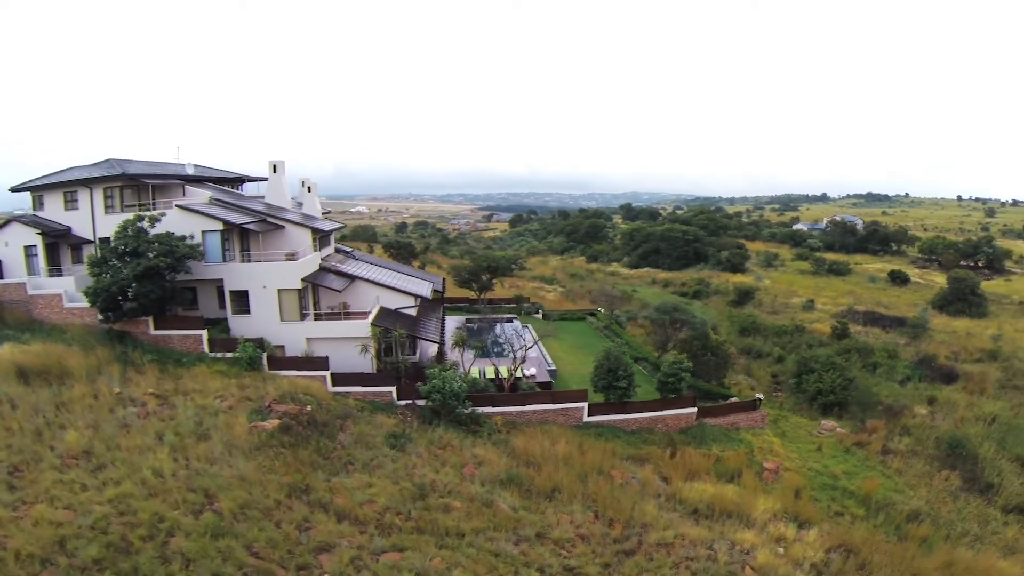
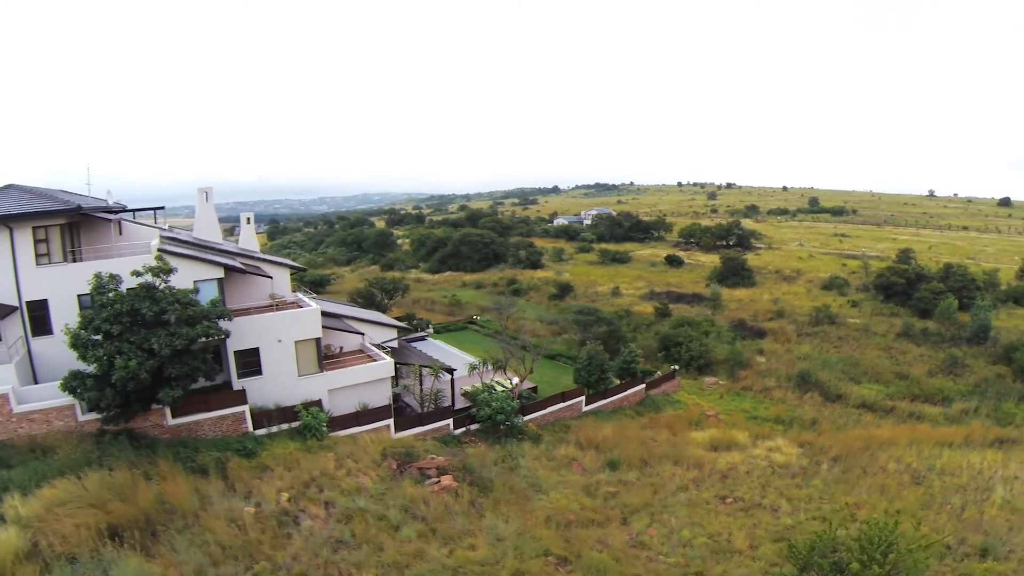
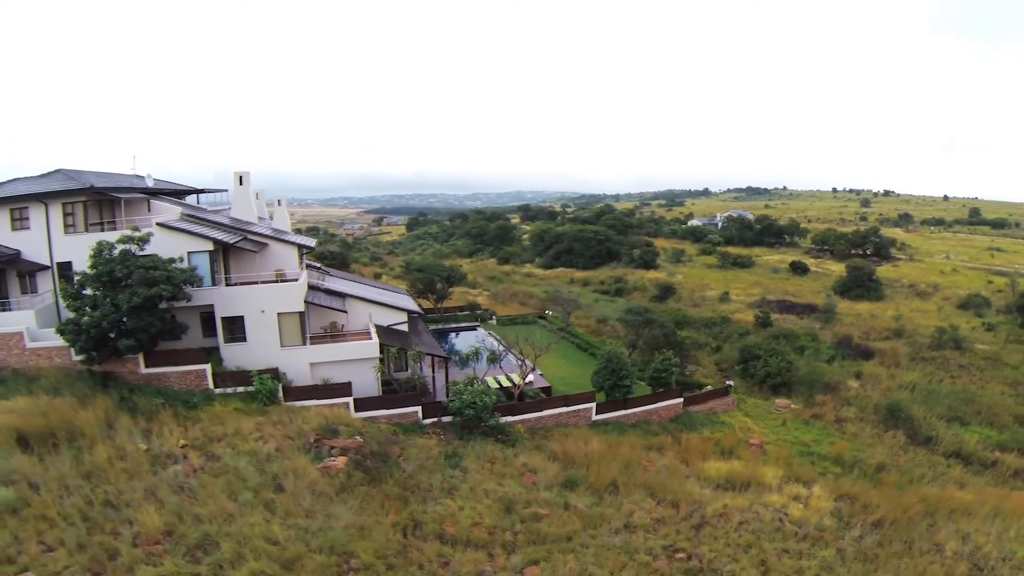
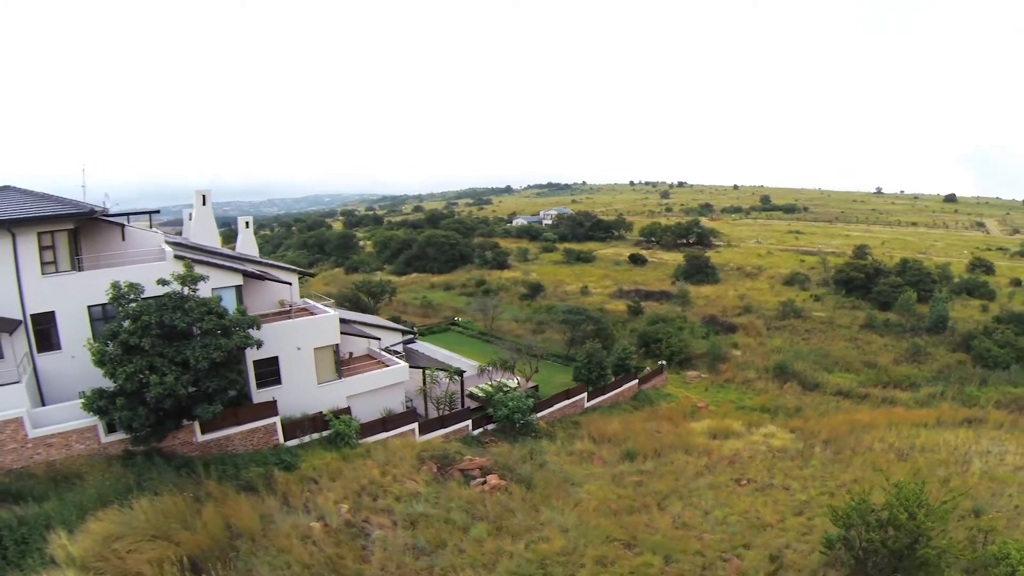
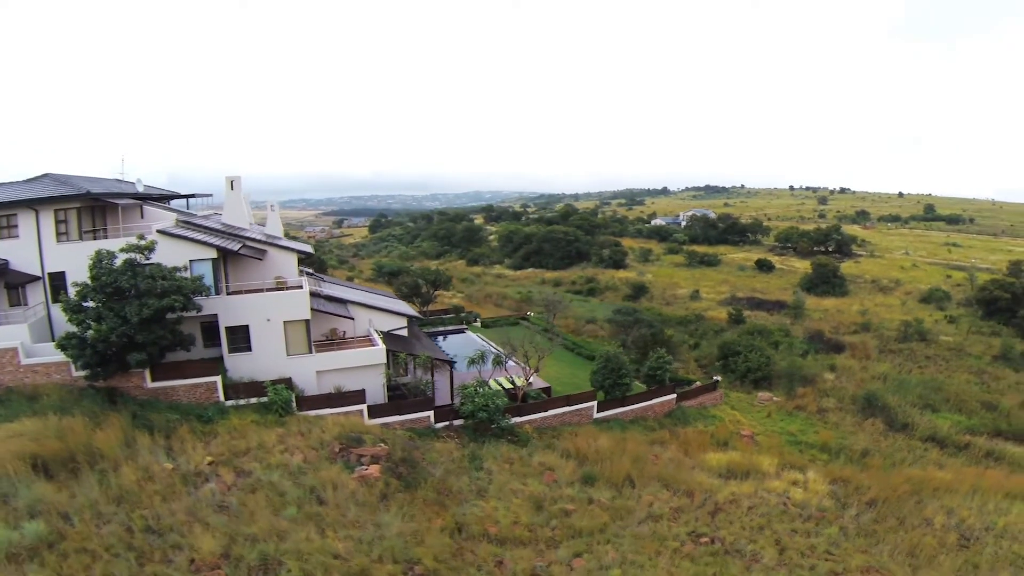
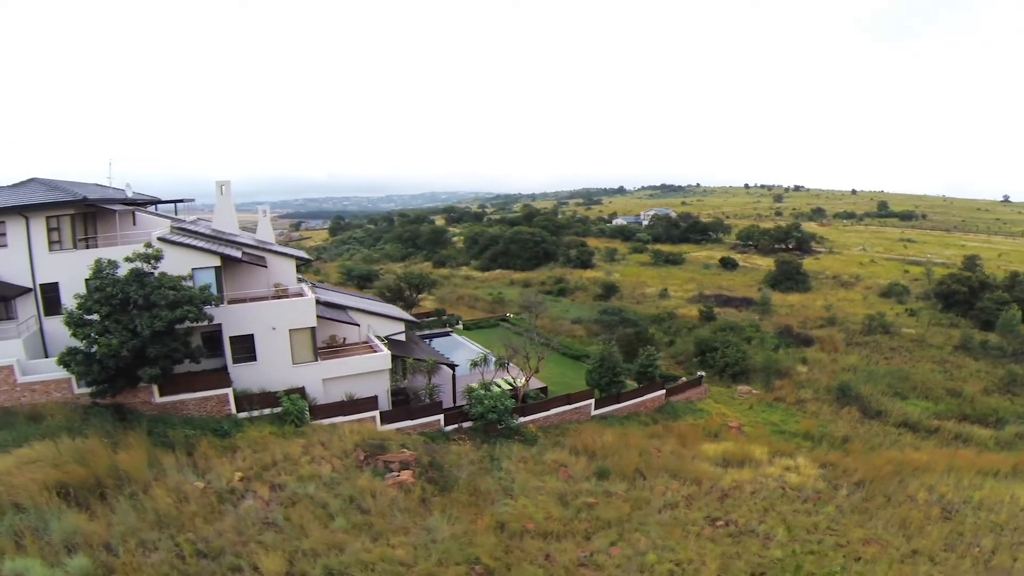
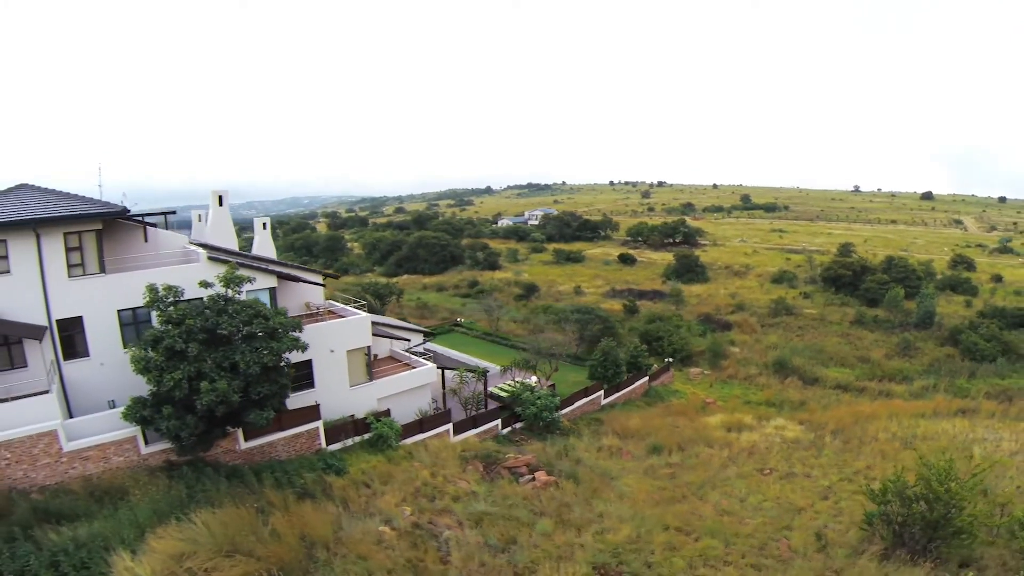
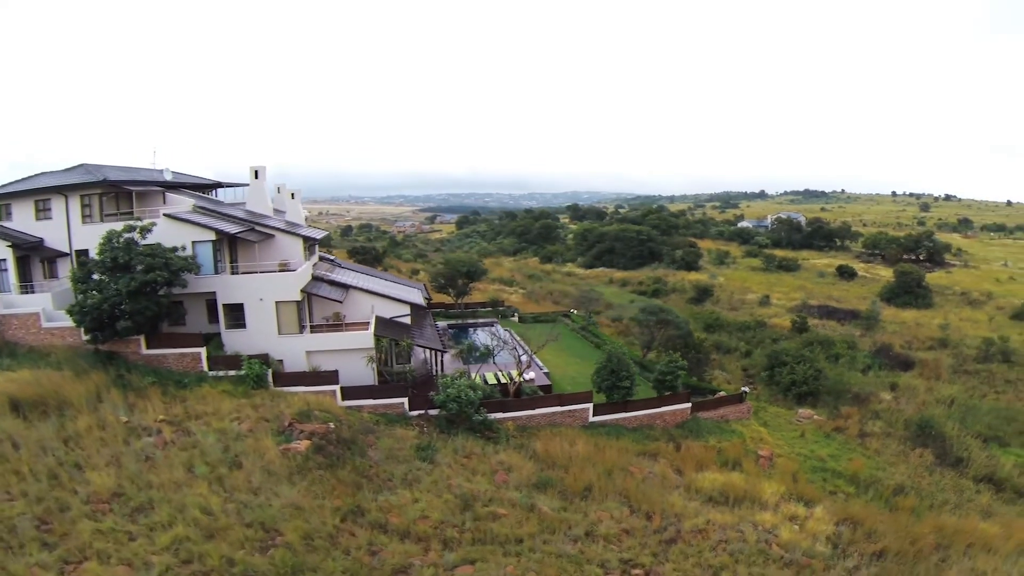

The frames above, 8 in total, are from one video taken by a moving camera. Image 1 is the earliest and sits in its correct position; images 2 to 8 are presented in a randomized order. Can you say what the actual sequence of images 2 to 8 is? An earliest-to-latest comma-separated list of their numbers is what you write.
8, 3, 5, 6, 2, 4, 7
